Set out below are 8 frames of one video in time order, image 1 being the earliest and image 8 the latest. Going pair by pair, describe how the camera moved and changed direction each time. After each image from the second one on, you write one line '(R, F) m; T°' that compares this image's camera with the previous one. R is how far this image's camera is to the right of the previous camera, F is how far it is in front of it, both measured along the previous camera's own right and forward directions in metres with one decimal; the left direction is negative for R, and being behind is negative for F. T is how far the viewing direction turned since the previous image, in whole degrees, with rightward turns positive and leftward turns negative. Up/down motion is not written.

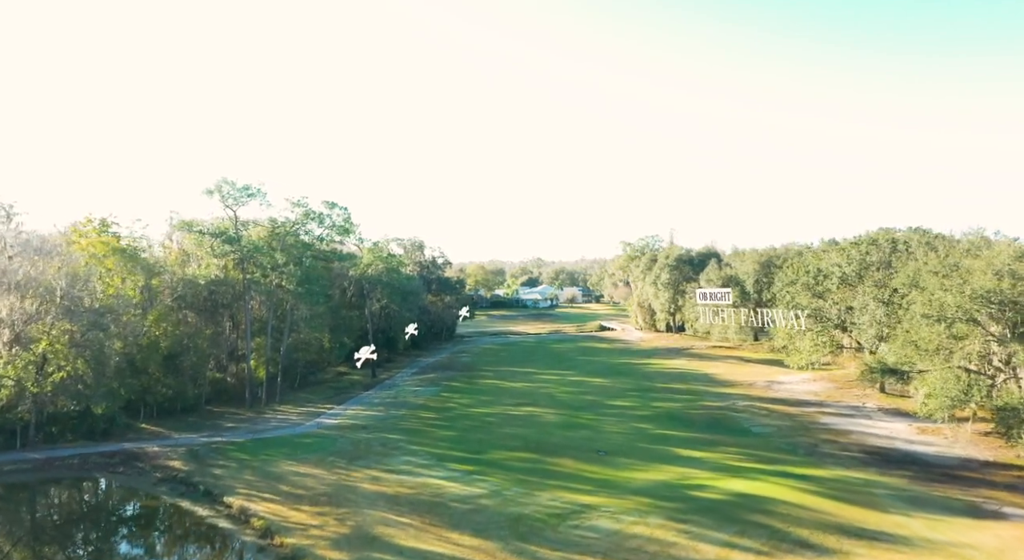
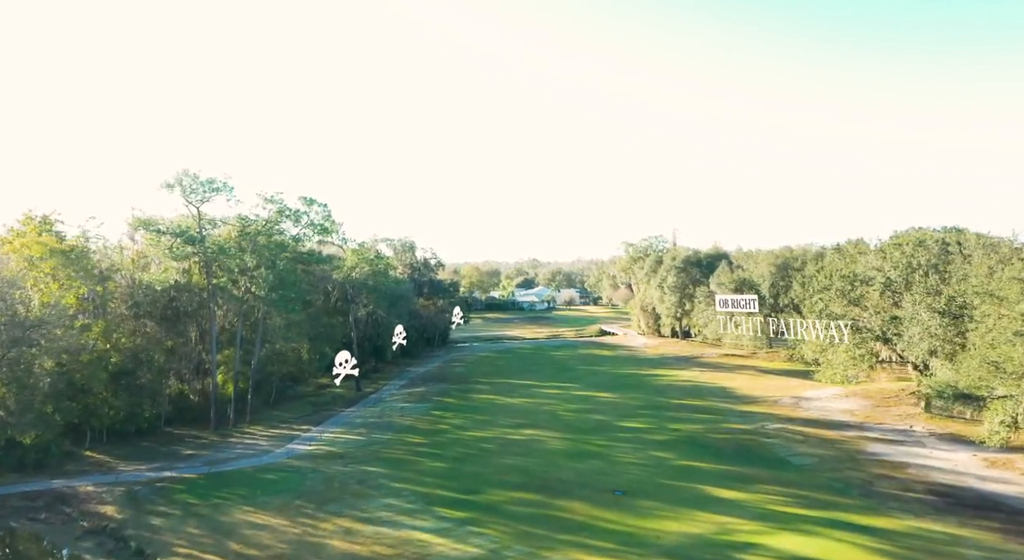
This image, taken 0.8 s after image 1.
(-0.2, +4.6) m; 0°
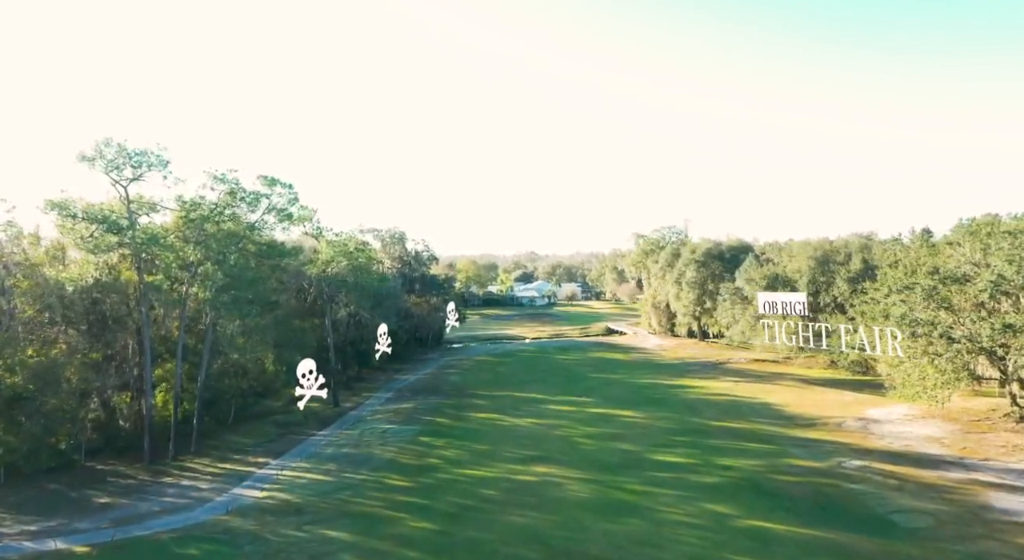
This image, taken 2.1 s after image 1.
(-0.4, +7.3) m; 0°
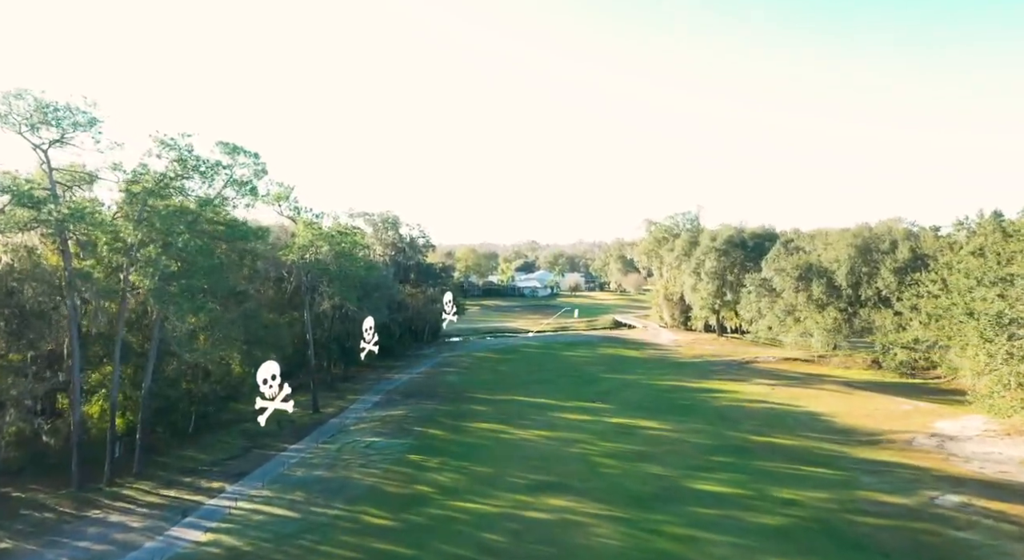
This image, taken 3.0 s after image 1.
(-0.3, +5.5) m; 0°
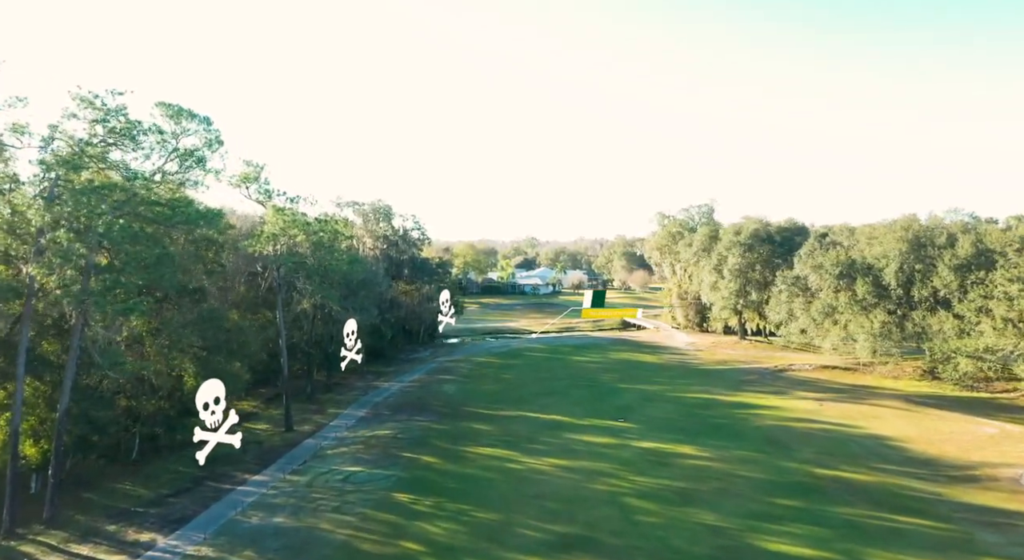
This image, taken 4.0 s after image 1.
(-0.4, +5.5) m; 0°
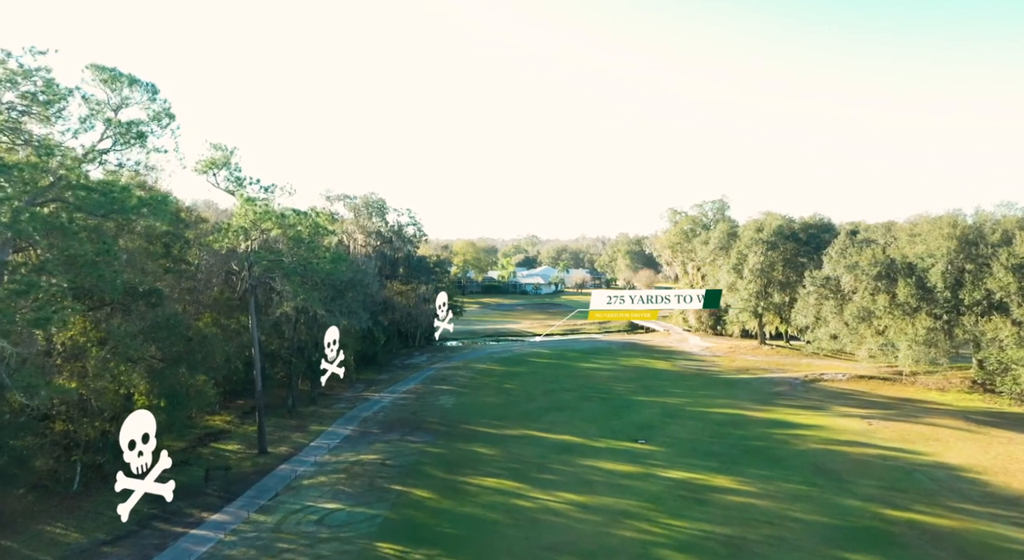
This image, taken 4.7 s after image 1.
(-0.2, +4.1) m; 0°
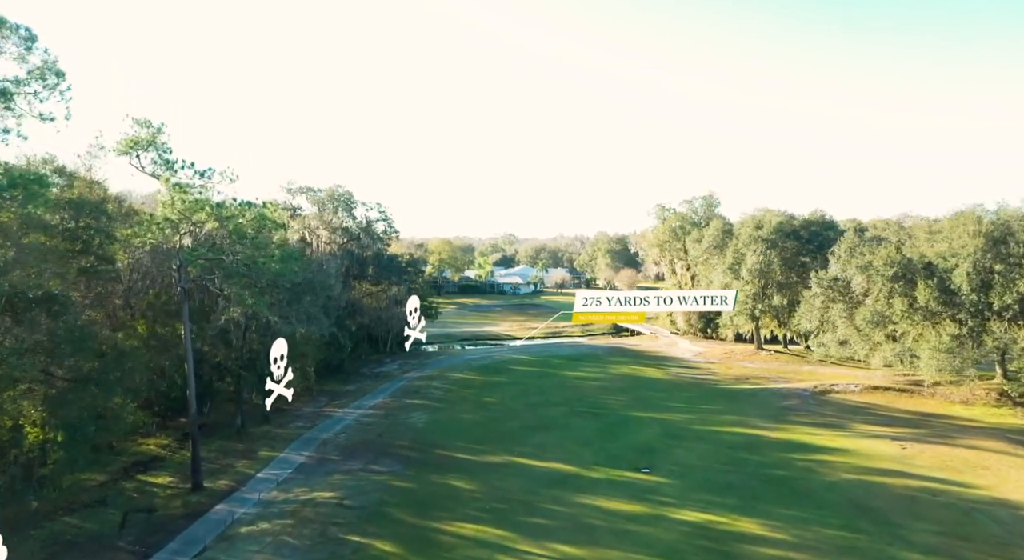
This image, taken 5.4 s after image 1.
(-0.2, +4.2) m; +2°
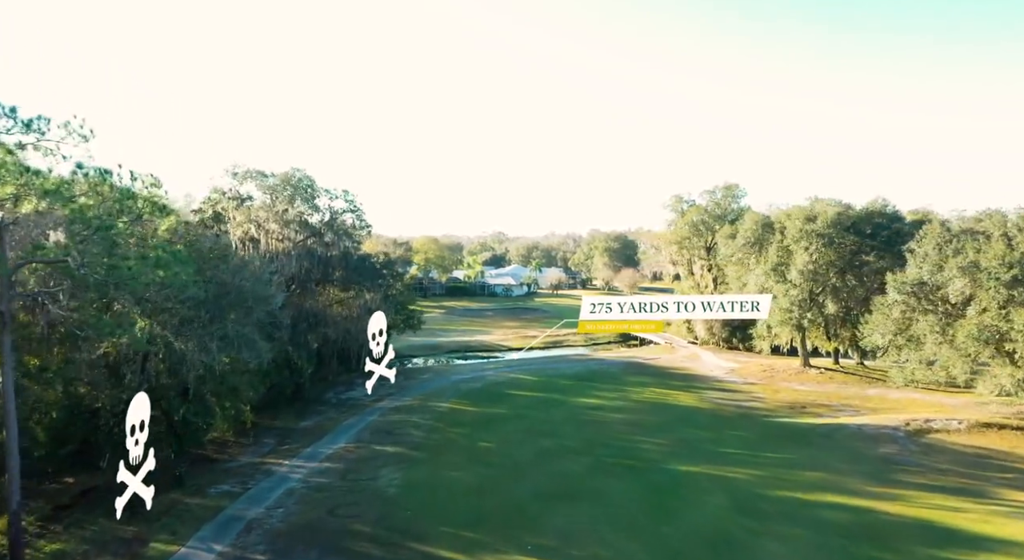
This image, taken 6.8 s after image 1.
(-0.5, +8.7) m; +1°
